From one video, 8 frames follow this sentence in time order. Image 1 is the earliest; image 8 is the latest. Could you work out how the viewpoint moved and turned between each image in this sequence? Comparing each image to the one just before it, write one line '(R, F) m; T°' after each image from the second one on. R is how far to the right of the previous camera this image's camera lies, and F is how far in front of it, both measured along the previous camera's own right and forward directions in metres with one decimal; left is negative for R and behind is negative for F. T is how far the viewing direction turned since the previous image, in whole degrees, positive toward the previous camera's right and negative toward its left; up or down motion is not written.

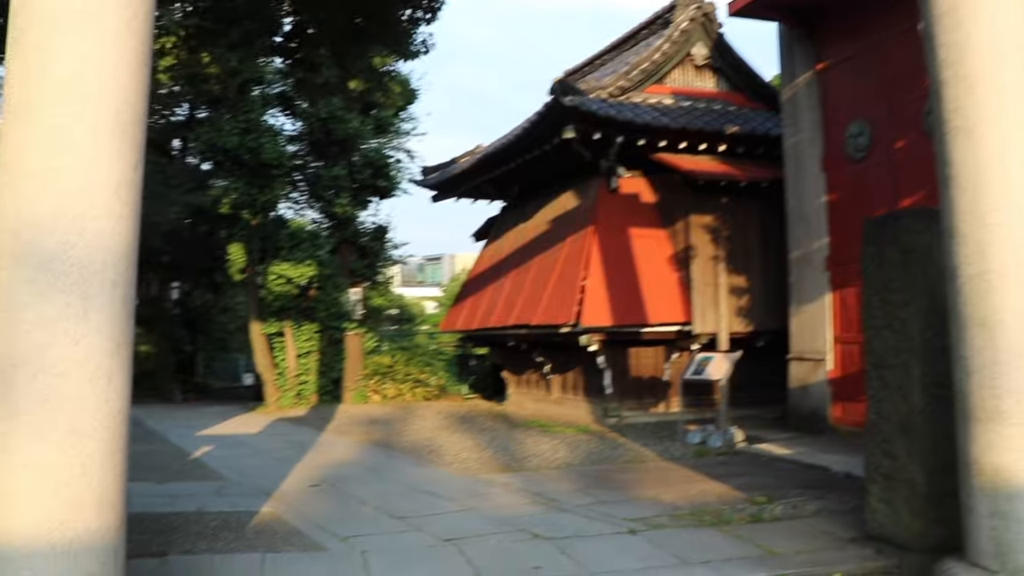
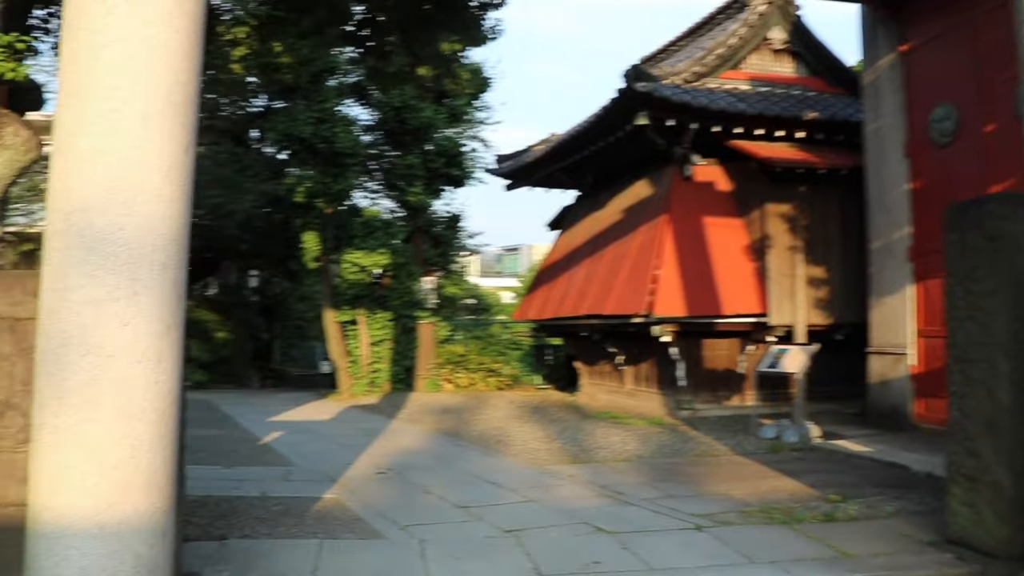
(+0.1, +0.1) m; -4°
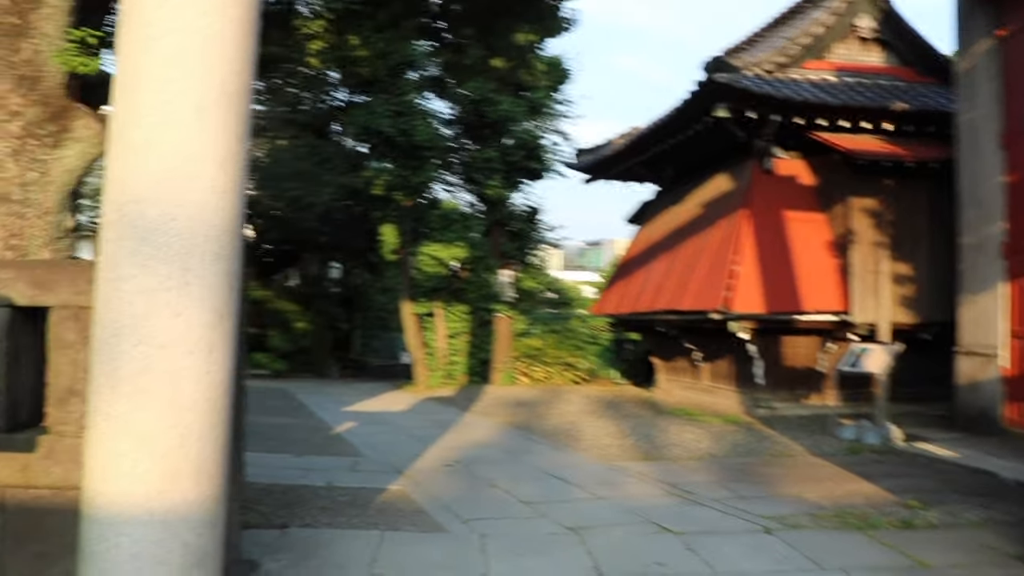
(+0.1, +0.1) m; -4°
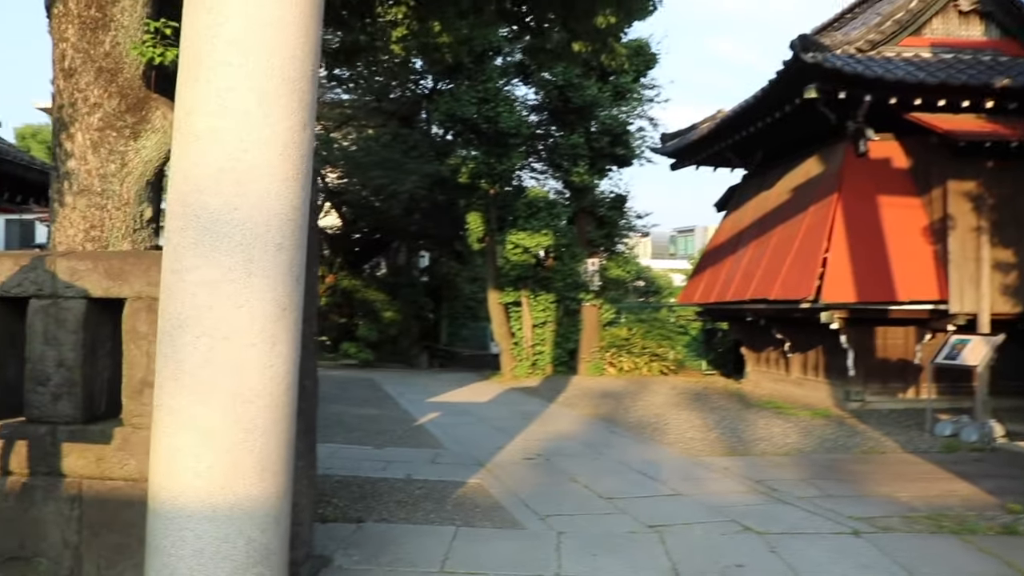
(+0.1, +0.1) m; -5°
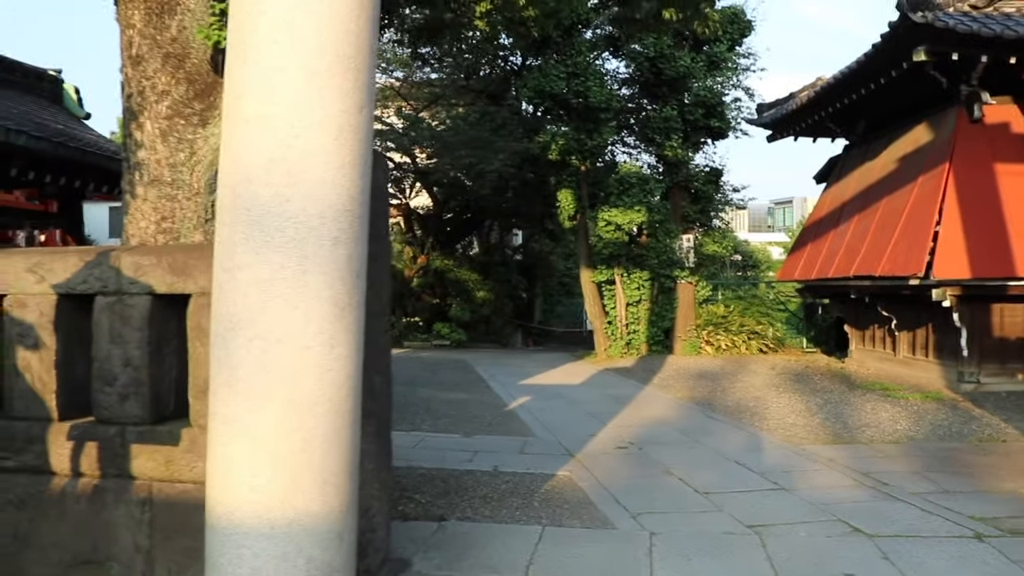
(0.0, +0.3) m; -5°
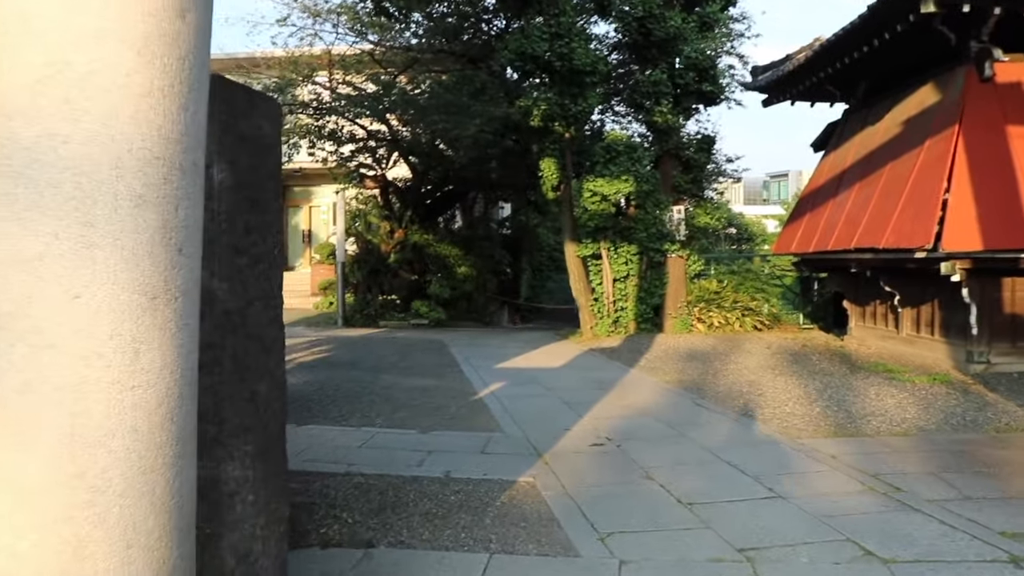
(+0.2, +1.0) m; 0°
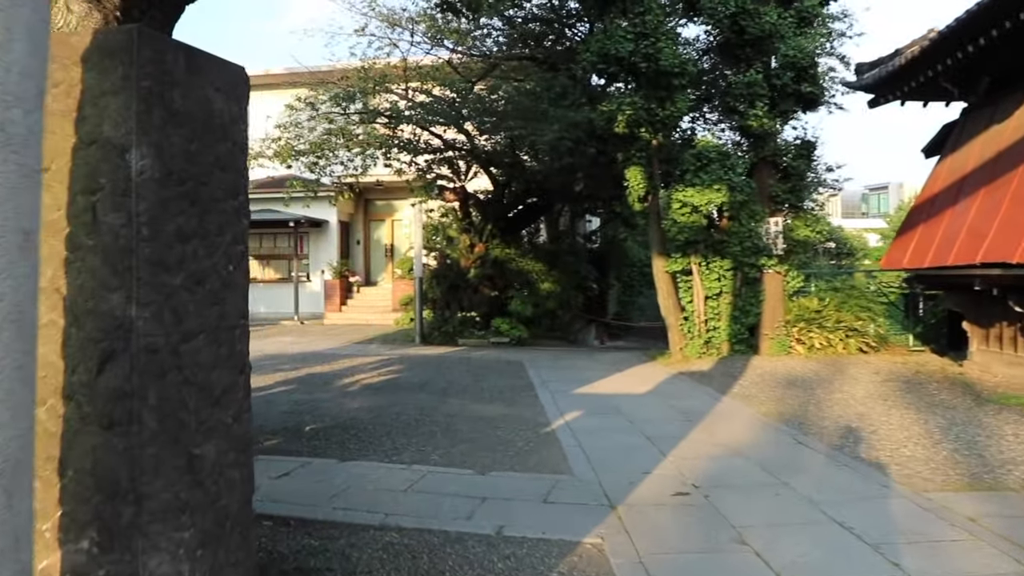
(+0.1, +1.0) m; -5°
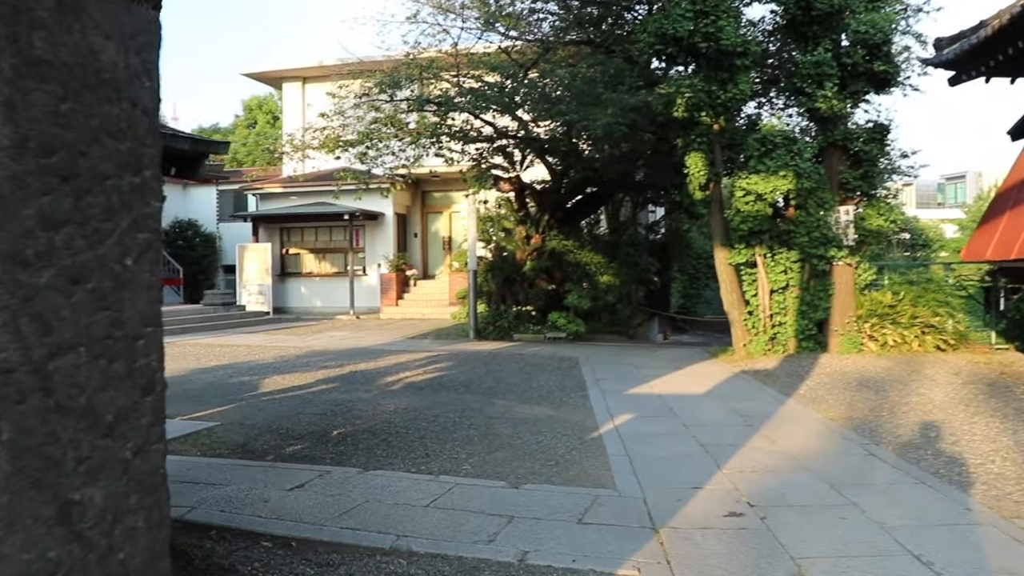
(+0.2, +0.6) m; -4°
